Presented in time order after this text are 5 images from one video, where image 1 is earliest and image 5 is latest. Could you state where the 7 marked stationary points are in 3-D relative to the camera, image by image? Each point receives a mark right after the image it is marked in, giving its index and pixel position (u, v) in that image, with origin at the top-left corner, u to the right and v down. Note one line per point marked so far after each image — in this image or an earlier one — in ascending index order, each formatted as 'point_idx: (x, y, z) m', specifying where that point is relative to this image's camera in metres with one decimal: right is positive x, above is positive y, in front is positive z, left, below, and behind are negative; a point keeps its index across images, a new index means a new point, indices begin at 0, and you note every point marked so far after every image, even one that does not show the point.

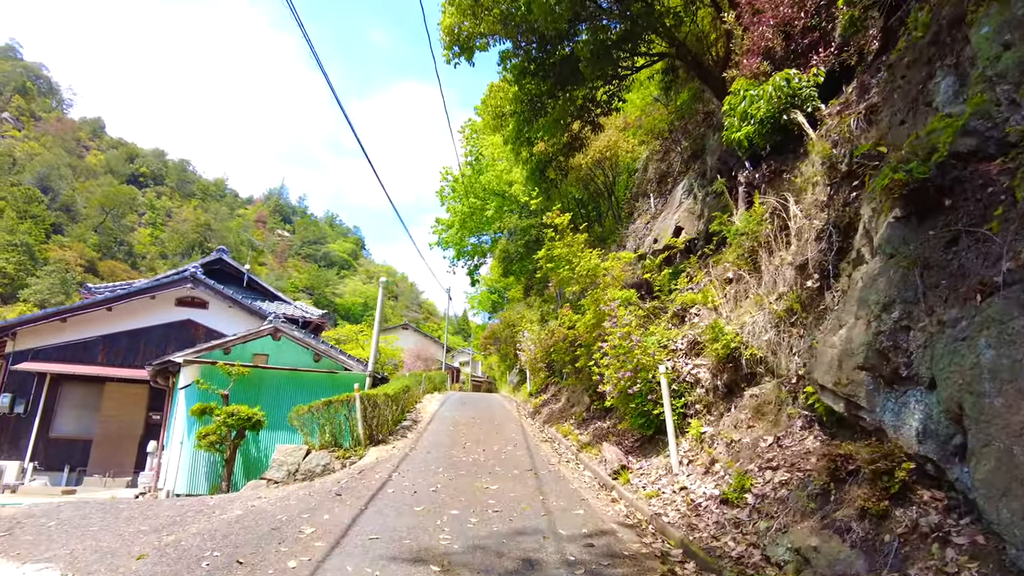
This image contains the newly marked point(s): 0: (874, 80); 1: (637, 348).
0: (+2.8, +1.6, +4.8) m
1: (+1.3, -0.7, +6.7) m
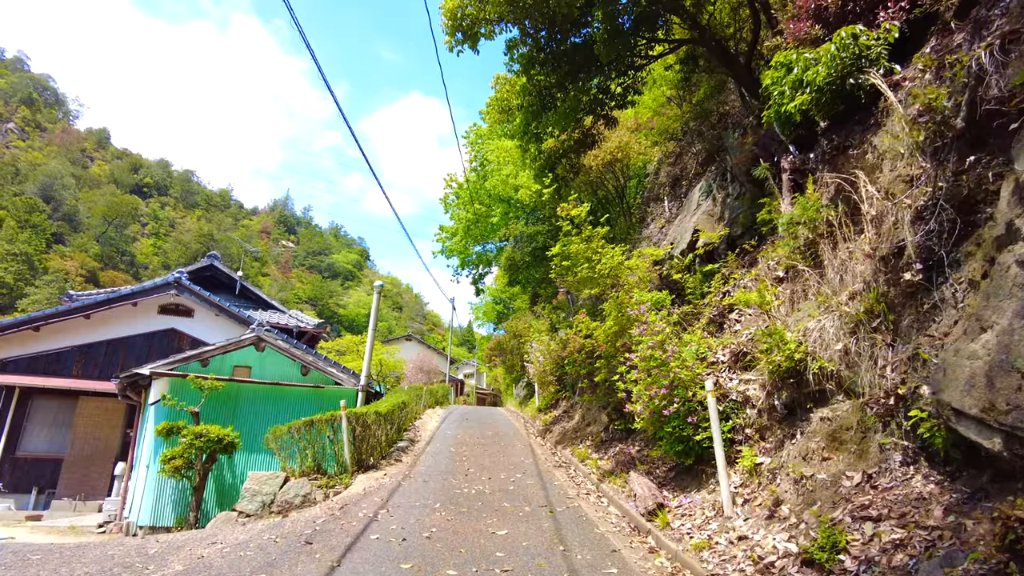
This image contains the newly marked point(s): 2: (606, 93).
0: (+2.8, +1.6, +3.7) m
1: (+1.4, -0.7, +5.6) m
2: (+1.9, +3.9, +12.6) m
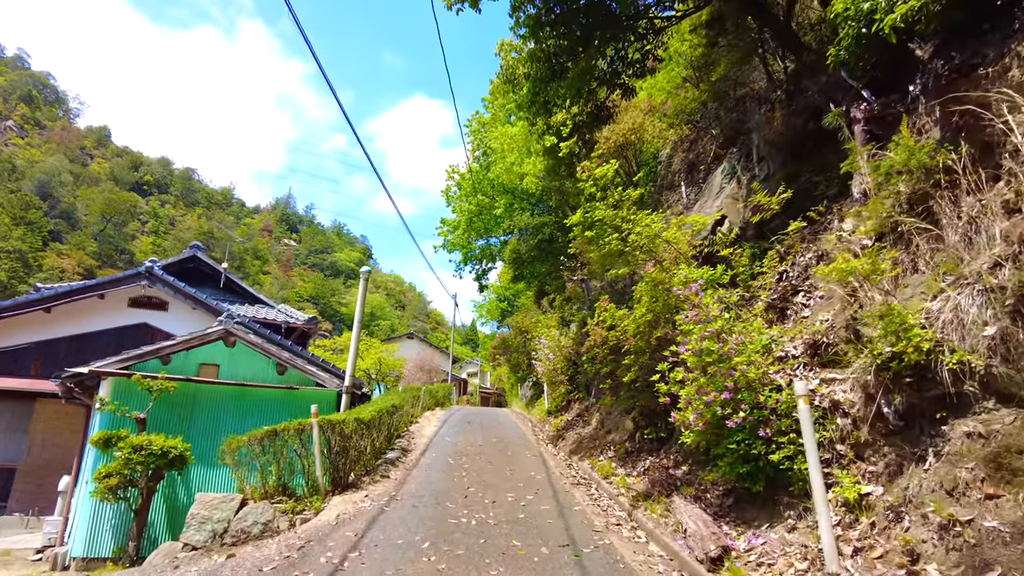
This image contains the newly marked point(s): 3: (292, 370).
0: (+2.9, +1.8, +2.3) m
1: (+1.5, -0.5, +4.3) m
2: (+2.0, +4.1, +11.2) m
3: (-3.1, -1.2, +9.0) m
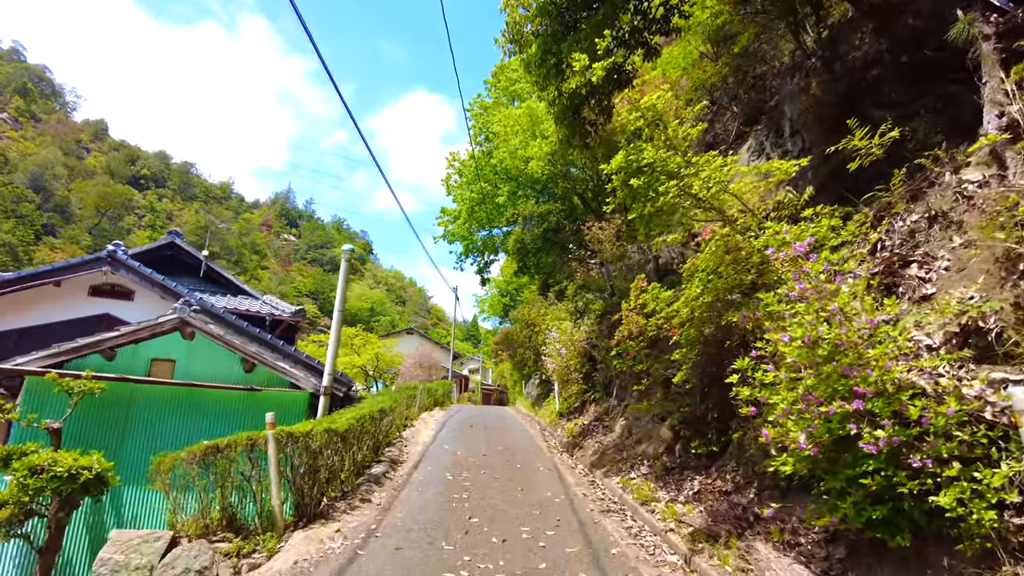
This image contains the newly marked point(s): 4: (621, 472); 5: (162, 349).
0: (+3.0, +2.0, +0.9) m
1: (+1.6, -0.3, +2.9) m
2: (+2.1, +4.3, +9.8) m
3: (-3.0, -1.0, +7.6) m
4: (+1.2, -1.9, +6.7) m
5: (-4.1, -0.7, +7.3) m
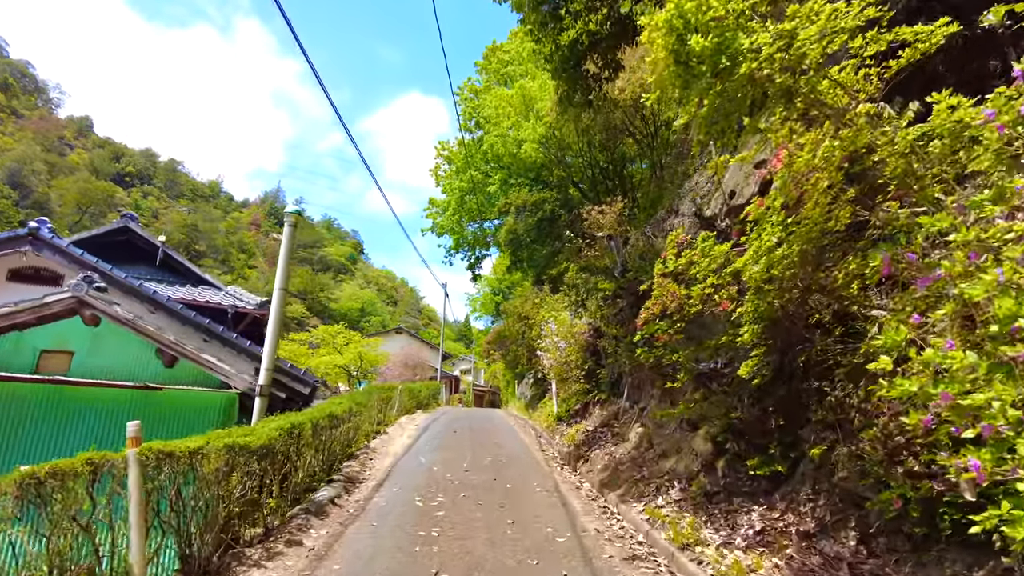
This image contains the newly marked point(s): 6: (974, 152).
0: (+3.0, +2.3, -0.6) m
1: (+1.6, 0.0, +1.3) m
2: (+2.0, +4.5, +8.2) m
3: (-3.1, -0.7, +6.0) m
4: (+1.1, -1.7, +5.1) m
5: (-4.2, -0.4, +5.7) m
6: (+1.5, +0.4, +2.1) m
